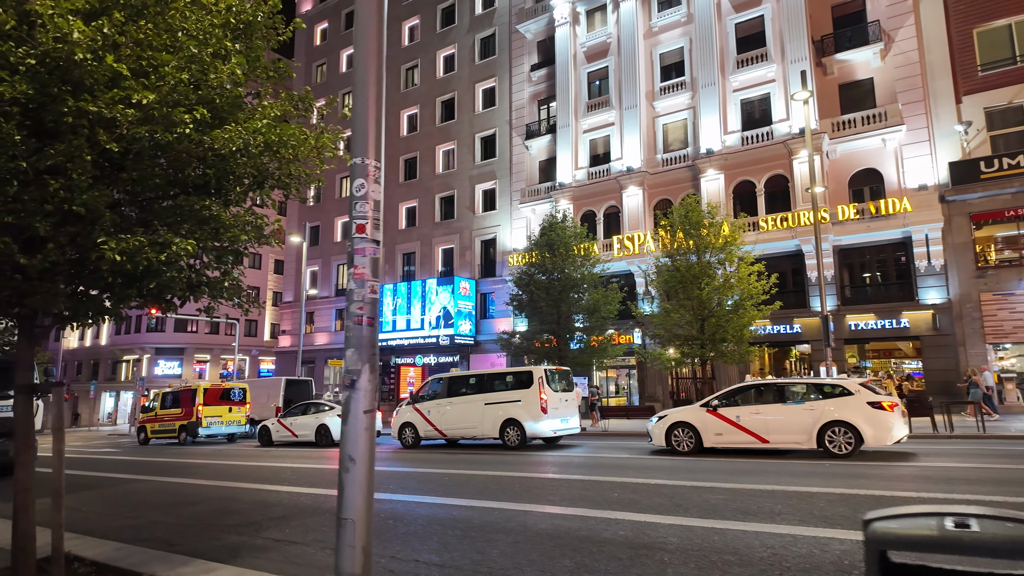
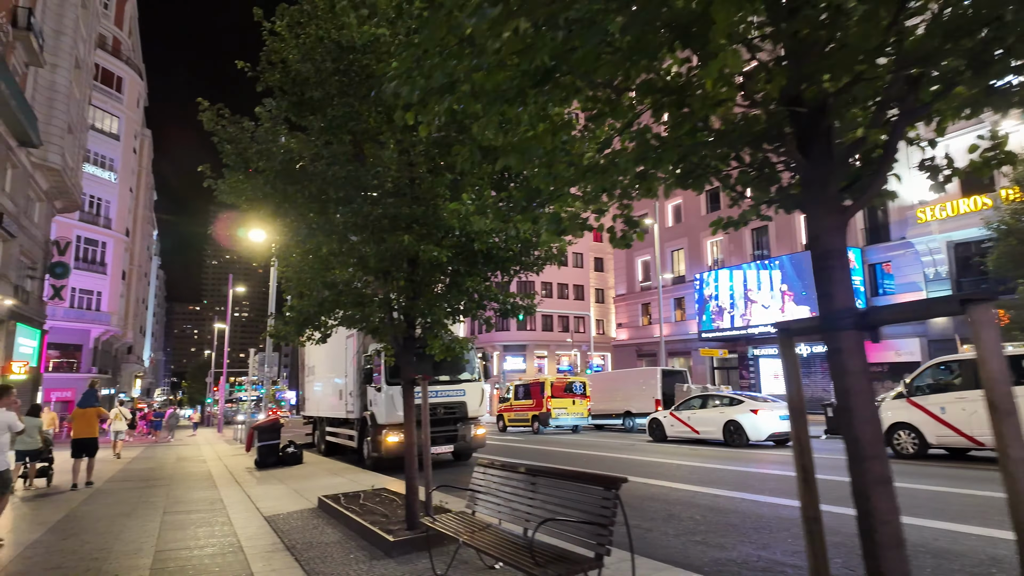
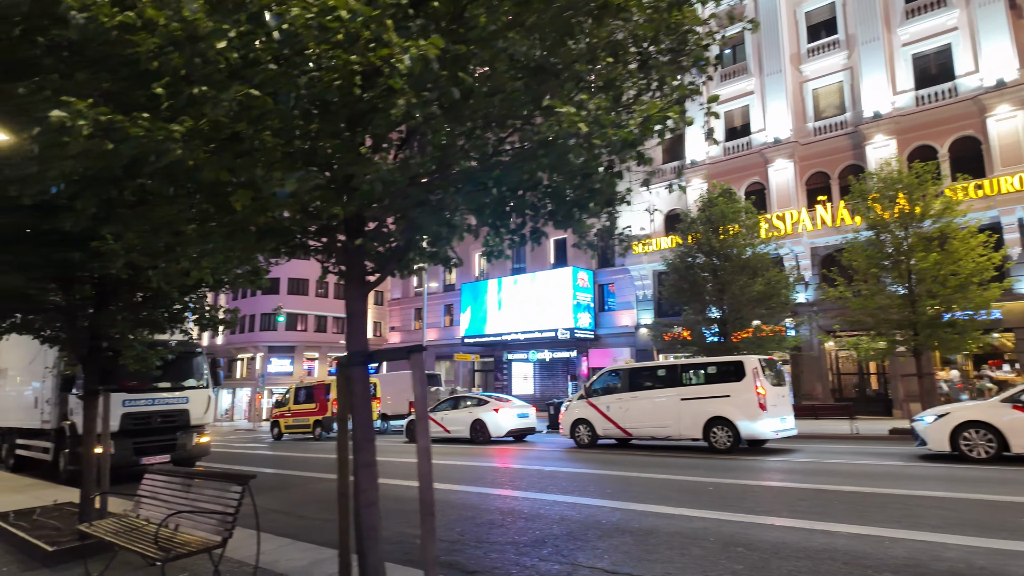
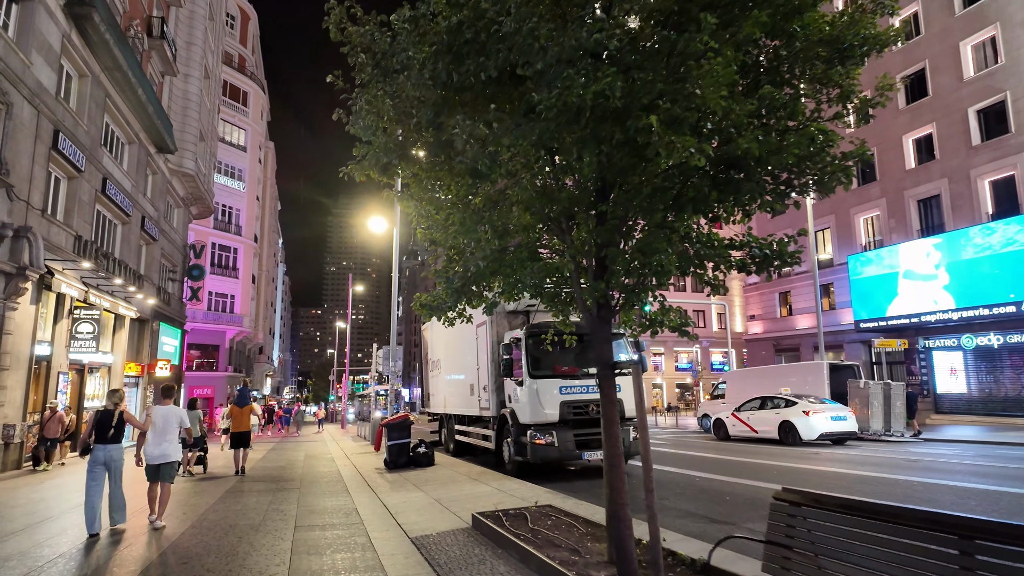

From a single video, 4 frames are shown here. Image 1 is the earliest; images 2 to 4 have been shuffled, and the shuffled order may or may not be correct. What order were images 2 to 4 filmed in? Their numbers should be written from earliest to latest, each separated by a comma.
3, 2, 4
